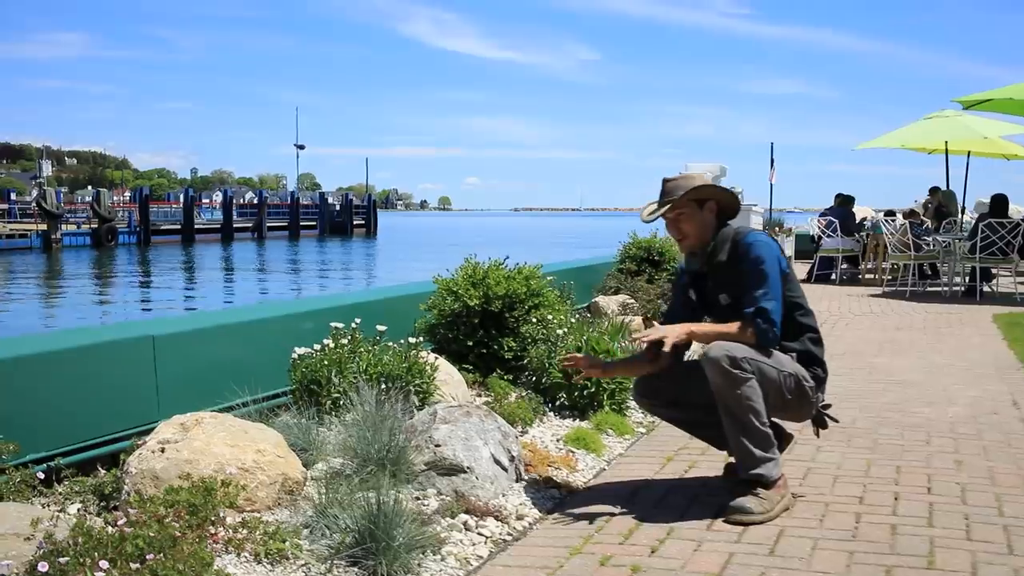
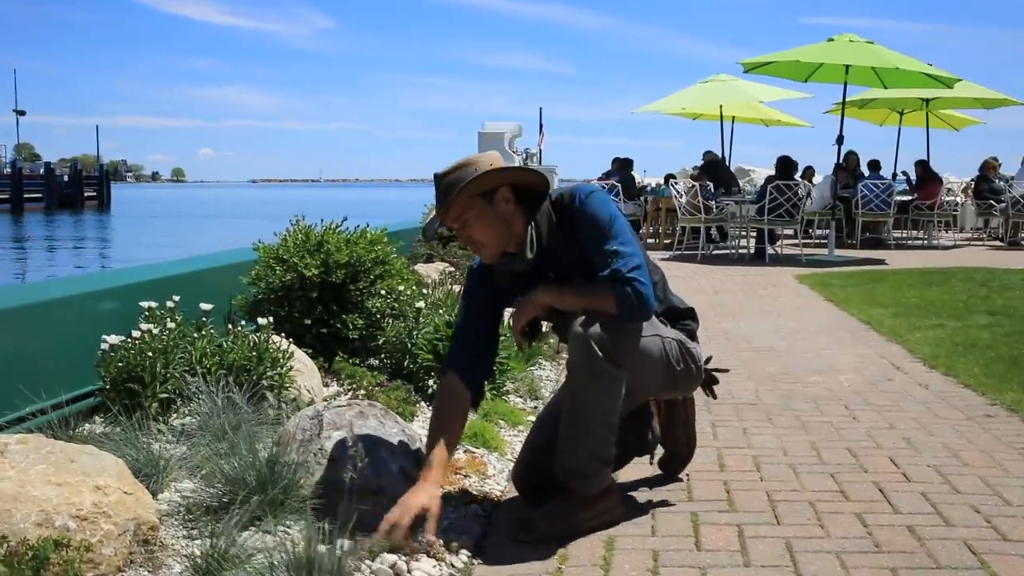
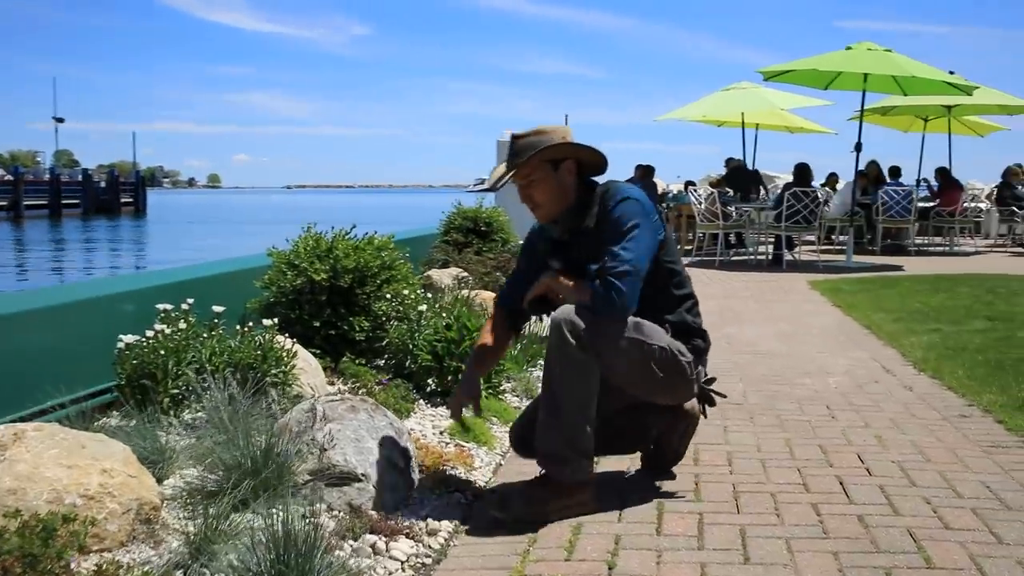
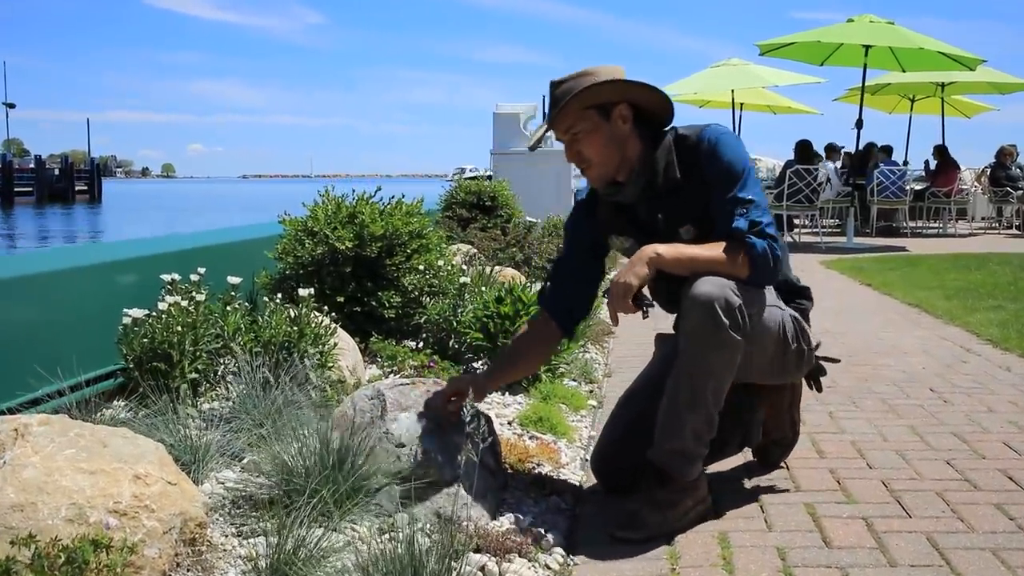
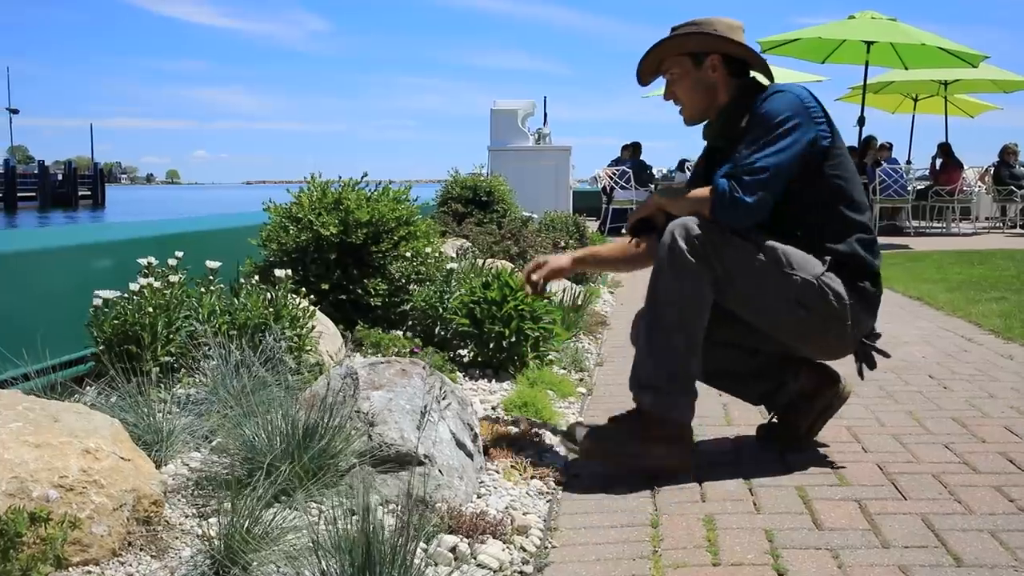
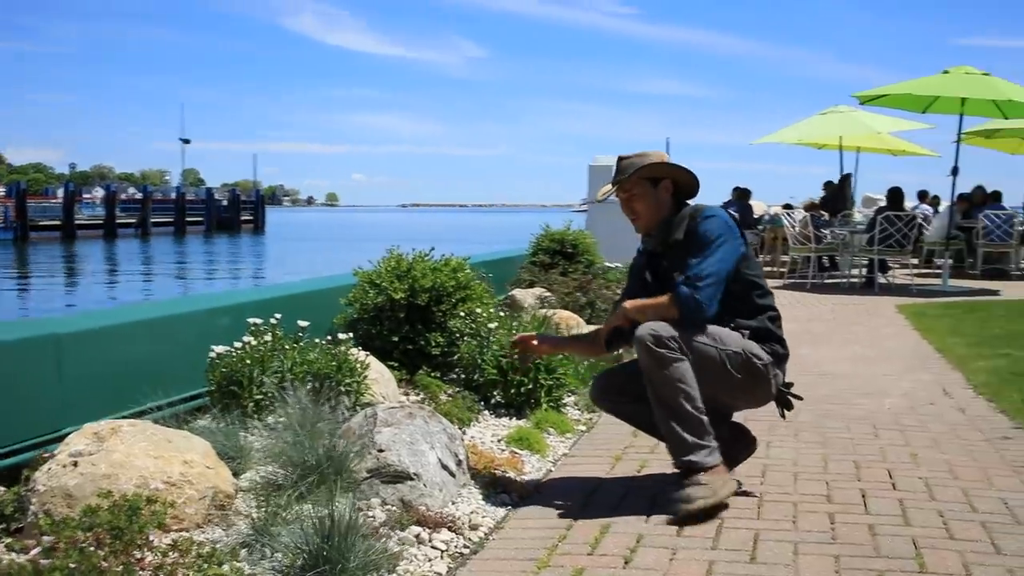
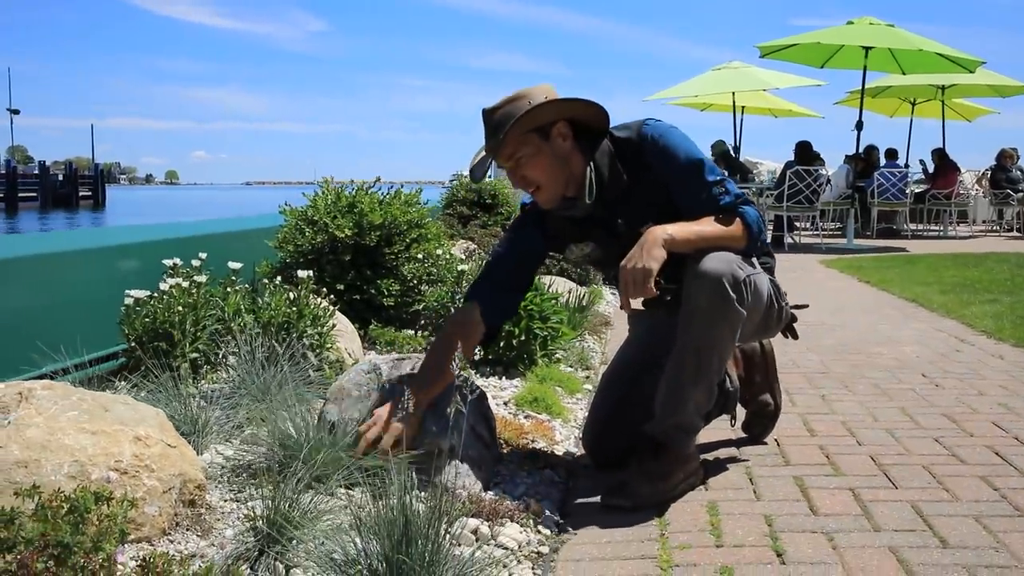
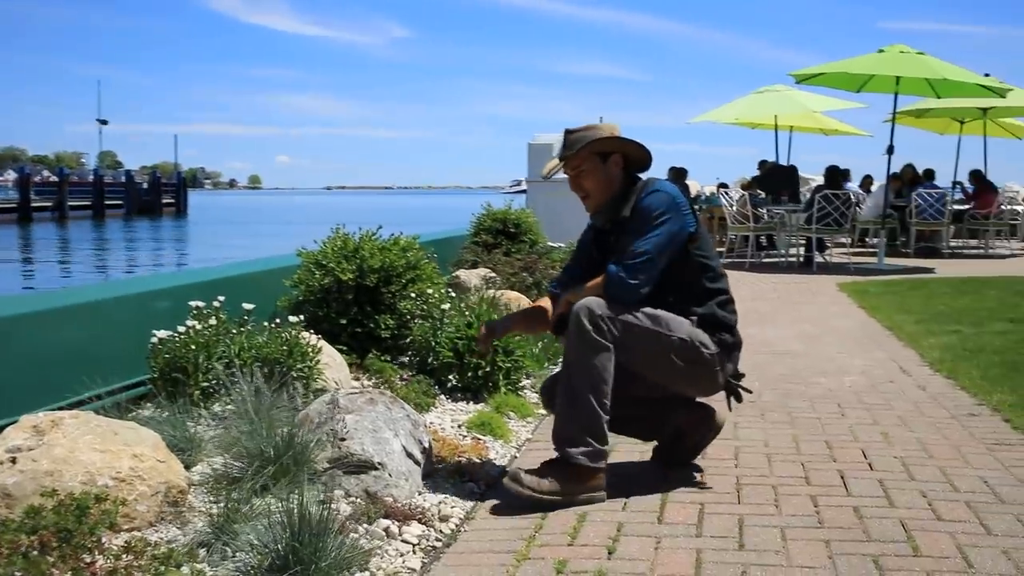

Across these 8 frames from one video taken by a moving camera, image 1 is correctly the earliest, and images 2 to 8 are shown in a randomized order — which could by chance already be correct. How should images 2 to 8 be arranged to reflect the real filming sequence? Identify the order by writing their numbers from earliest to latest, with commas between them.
6, 8, 3, 2, 7, 4, 5
